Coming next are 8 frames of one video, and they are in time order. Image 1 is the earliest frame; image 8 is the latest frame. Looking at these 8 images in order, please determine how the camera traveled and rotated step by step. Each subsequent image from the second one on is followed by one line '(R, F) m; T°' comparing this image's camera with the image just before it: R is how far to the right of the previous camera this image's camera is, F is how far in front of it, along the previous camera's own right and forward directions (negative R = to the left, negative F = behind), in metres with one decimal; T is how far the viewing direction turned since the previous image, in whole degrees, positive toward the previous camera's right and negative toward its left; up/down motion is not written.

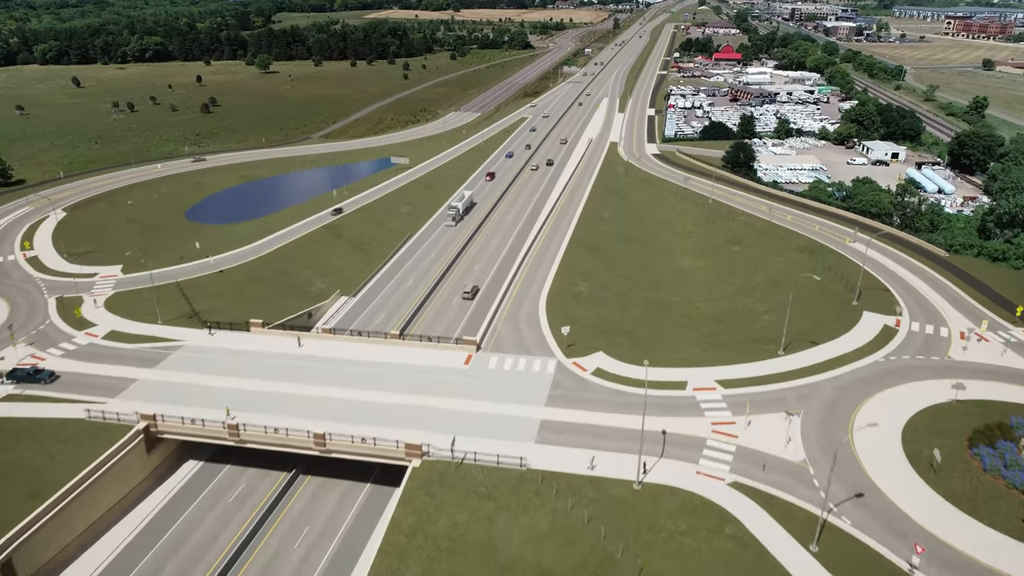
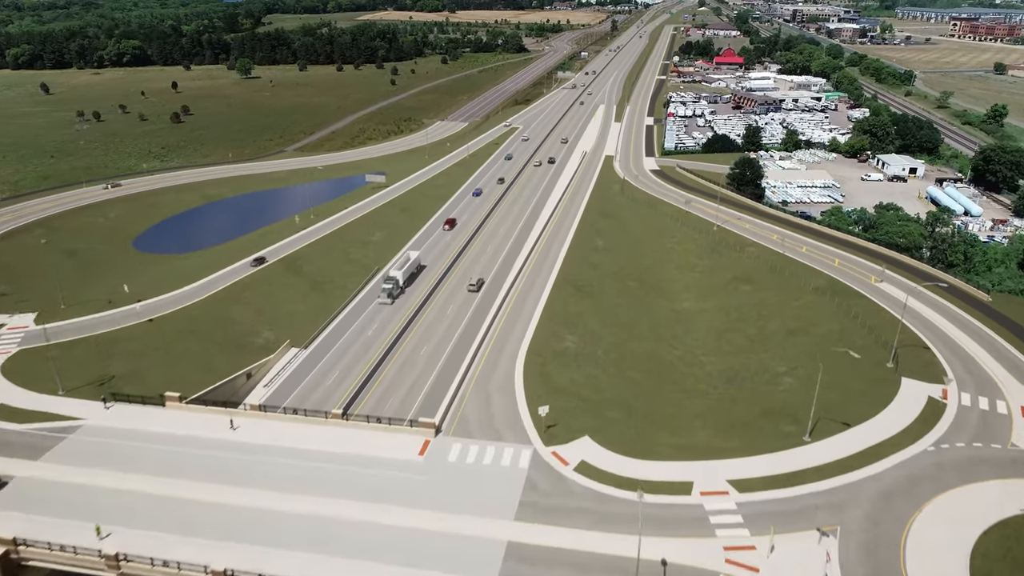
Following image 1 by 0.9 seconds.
(+1.7, +8.3) m; 0°
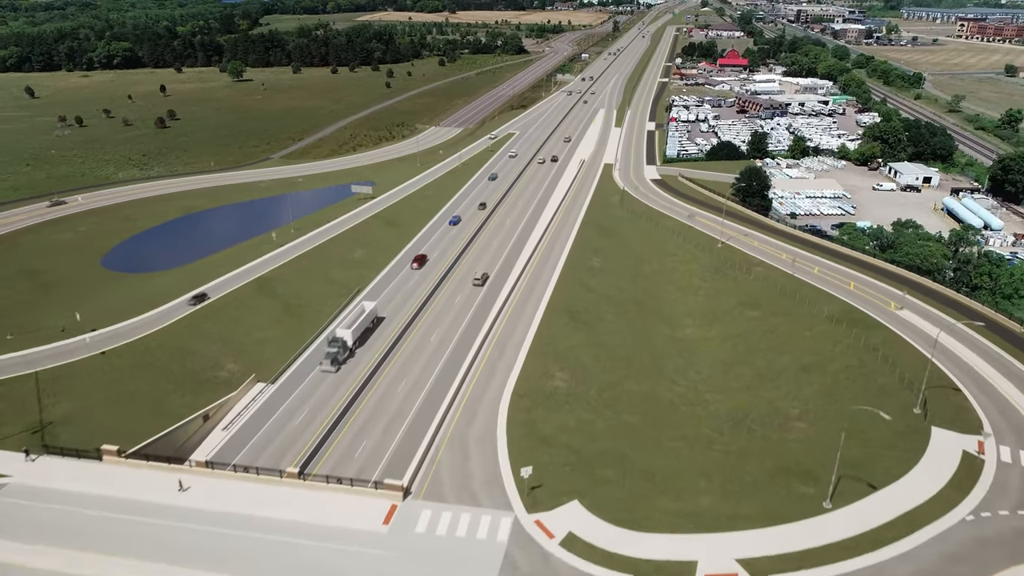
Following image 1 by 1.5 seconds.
(+1.1, +4.6) m; 0°
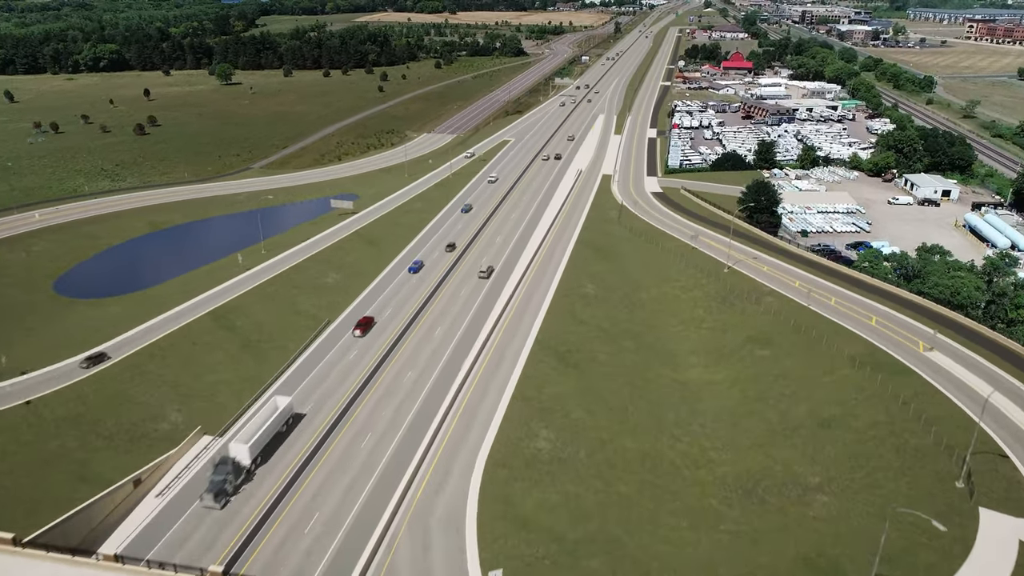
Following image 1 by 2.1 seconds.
(+1.3, +5.8) m; 0°
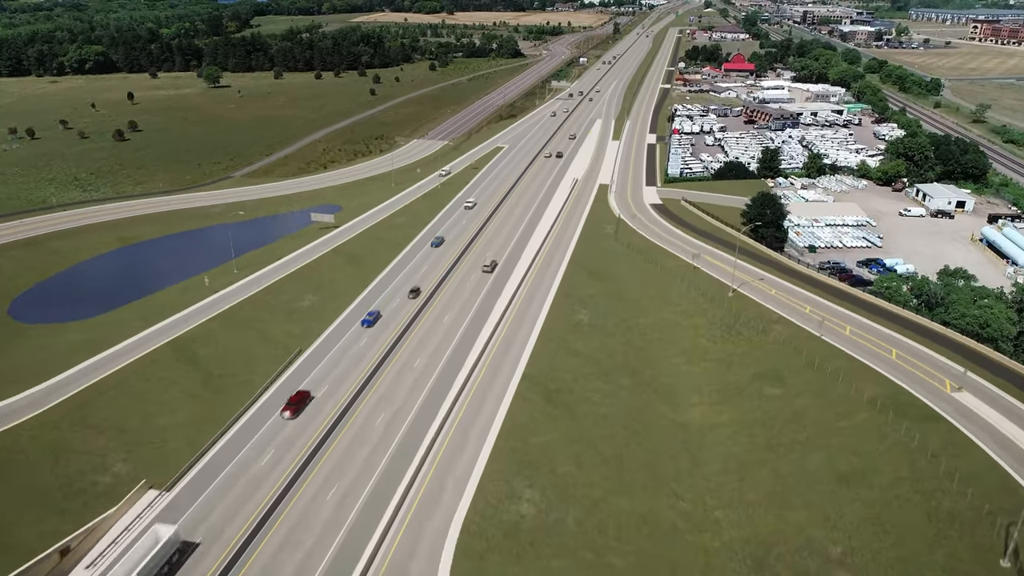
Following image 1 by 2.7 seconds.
(+1.0, +4.6) m; 0°
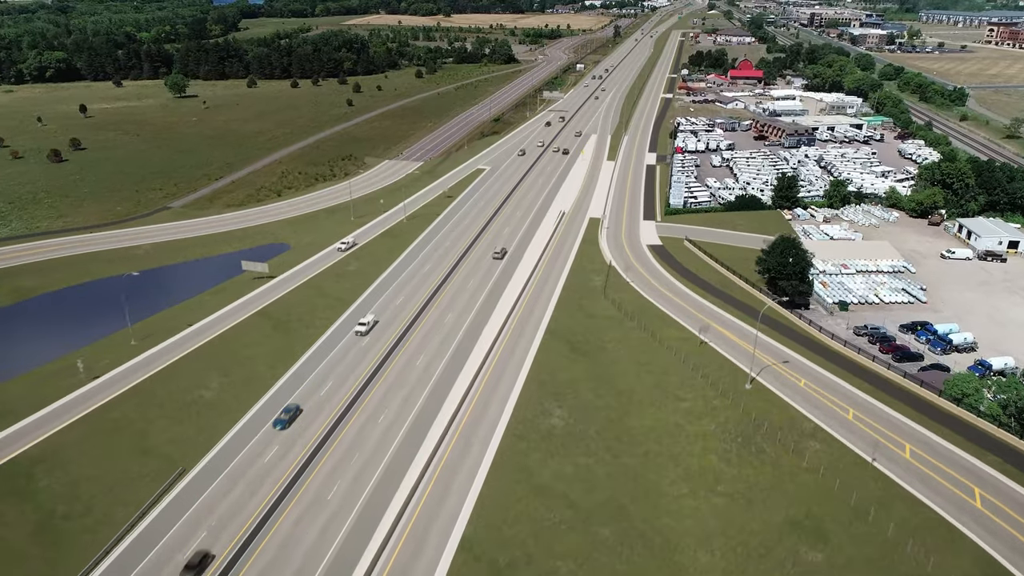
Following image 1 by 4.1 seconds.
(+2.9, +12.8) m; 0°
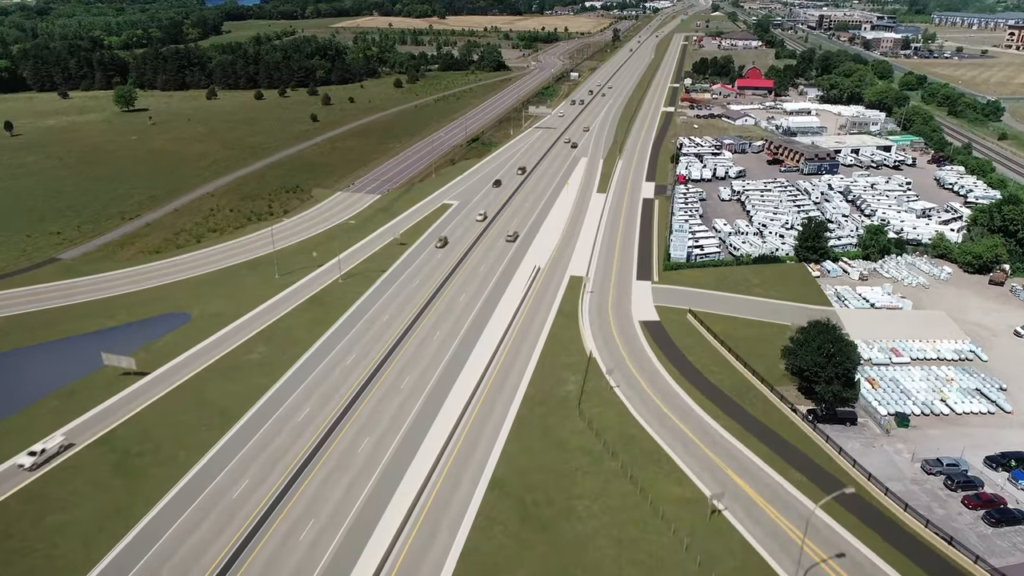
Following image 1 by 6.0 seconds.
(+3.7, +15.9) m; 0°
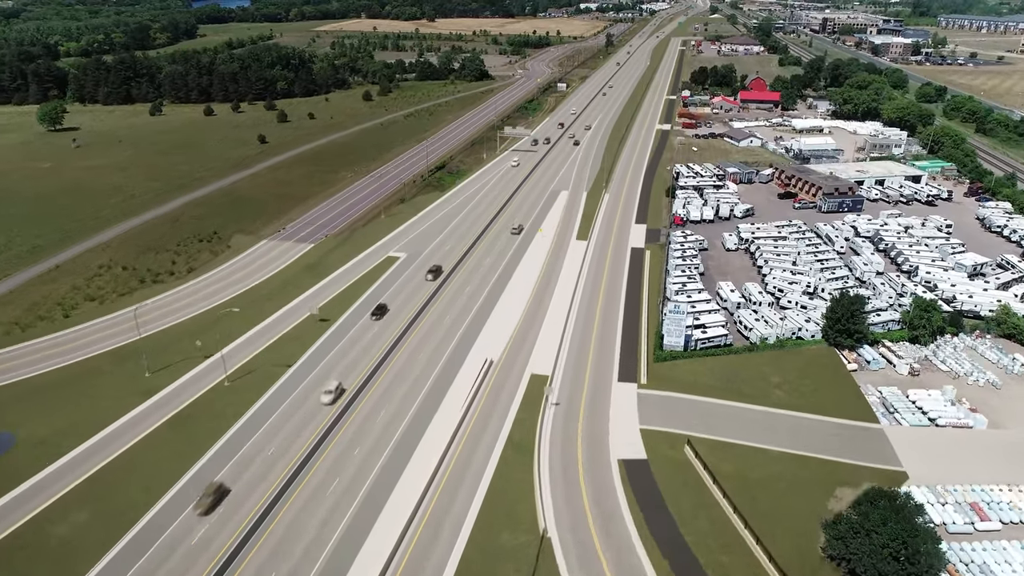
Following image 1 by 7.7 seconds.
(+3.9, +15.8) m; 0°
